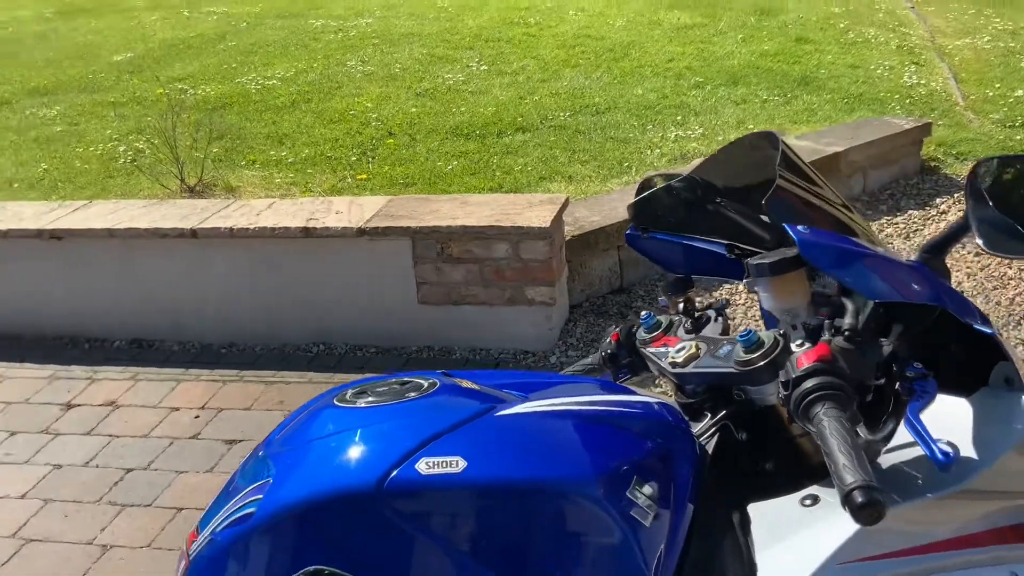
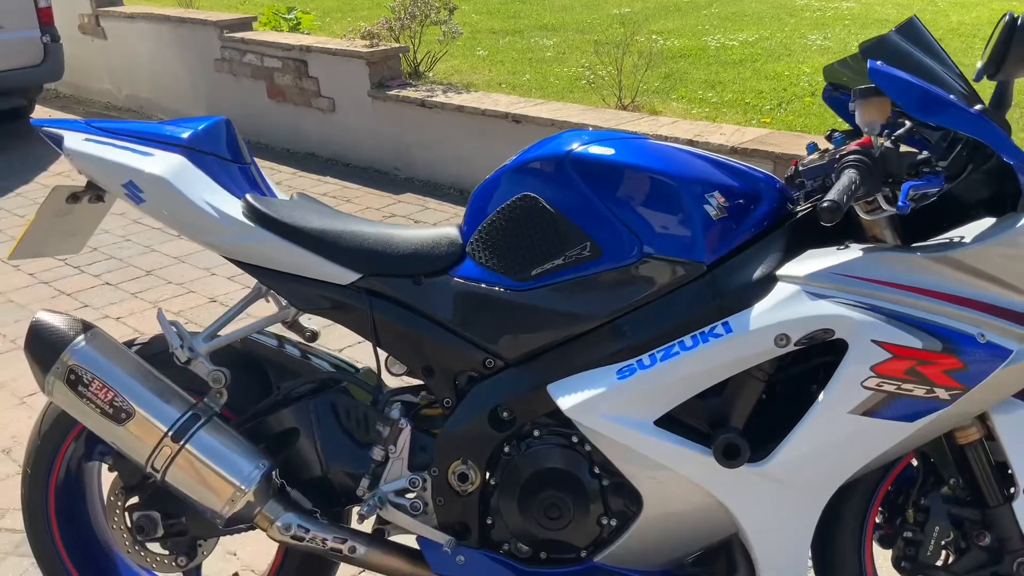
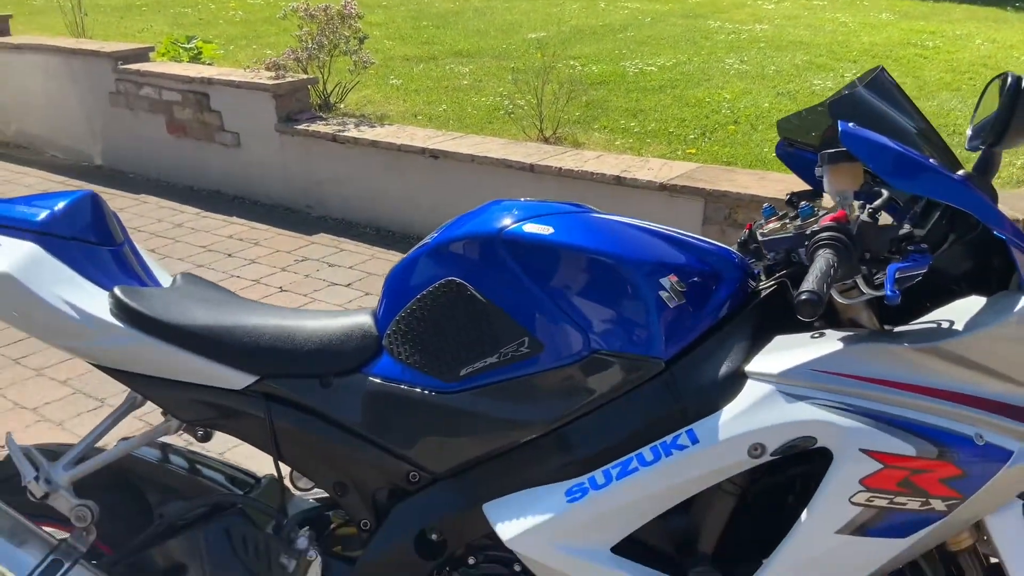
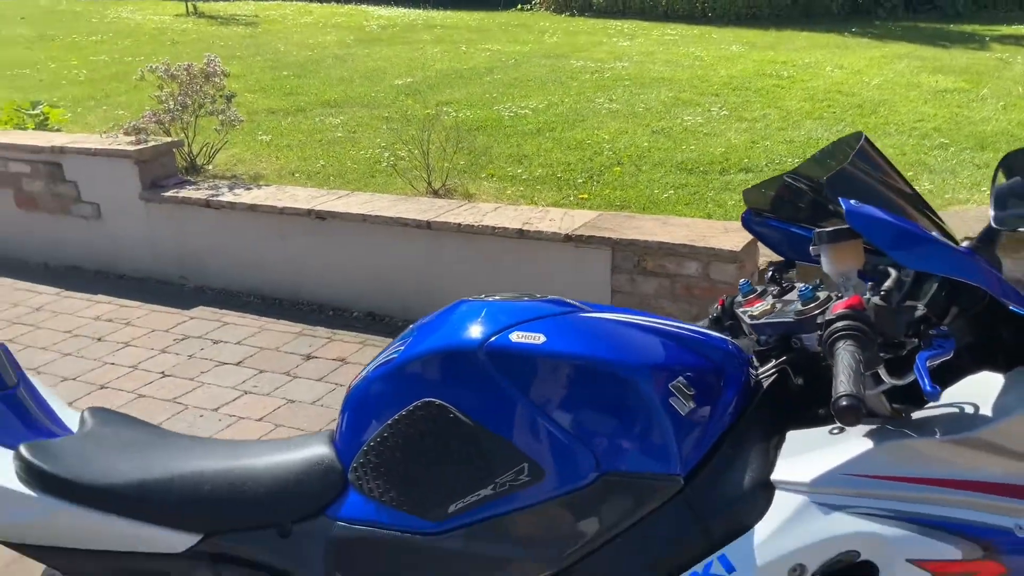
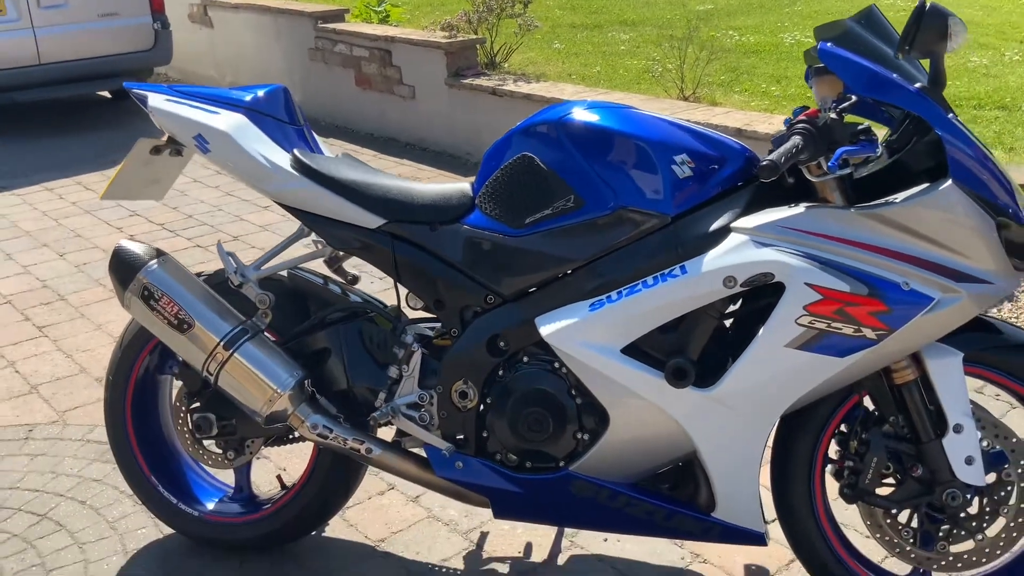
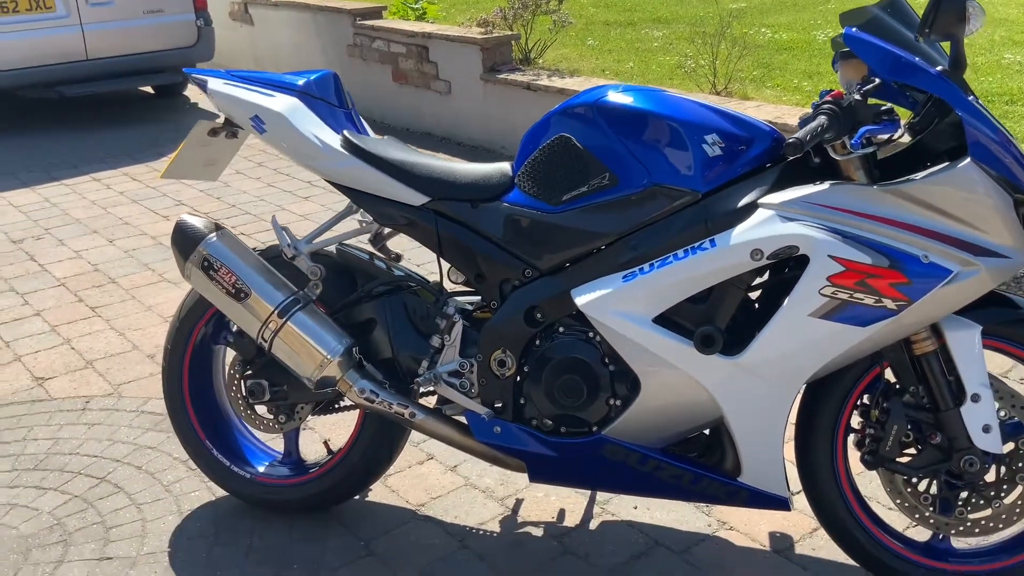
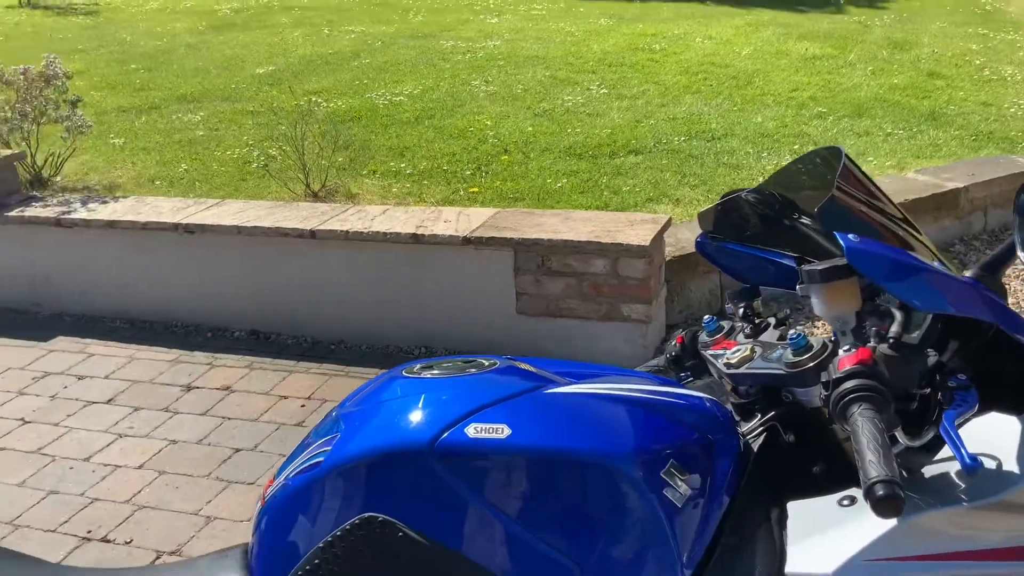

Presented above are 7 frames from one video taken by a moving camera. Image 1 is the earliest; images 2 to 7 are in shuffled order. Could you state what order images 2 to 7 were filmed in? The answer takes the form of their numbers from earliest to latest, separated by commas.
7, 4, 3, 2, 5, 6
